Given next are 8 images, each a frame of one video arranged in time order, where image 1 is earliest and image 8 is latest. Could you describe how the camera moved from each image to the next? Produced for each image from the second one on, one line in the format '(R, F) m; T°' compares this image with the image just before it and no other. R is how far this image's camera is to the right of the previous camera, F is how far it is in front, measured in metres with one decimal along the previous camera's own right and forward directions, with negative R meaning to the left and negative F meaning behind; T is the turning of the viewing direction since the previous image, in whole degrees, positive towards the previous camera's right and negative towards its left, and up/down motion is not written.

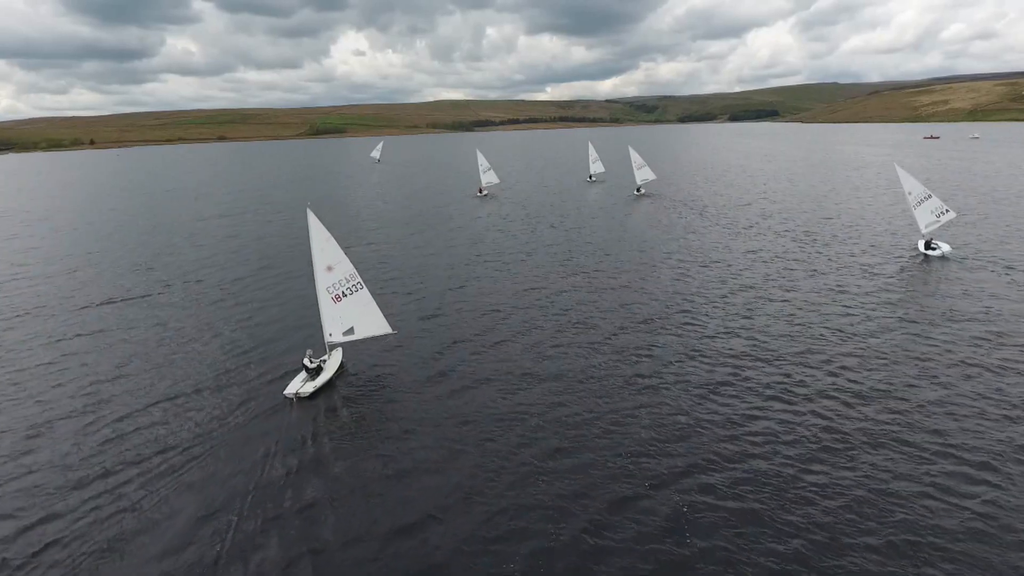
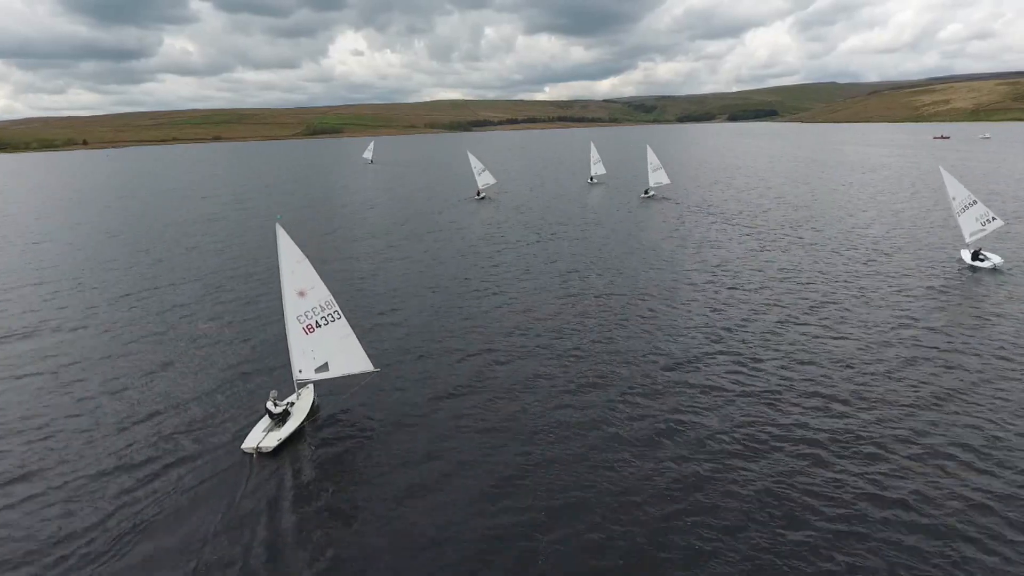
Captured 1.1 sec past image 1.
(-0.2, +6.2) m; 0°
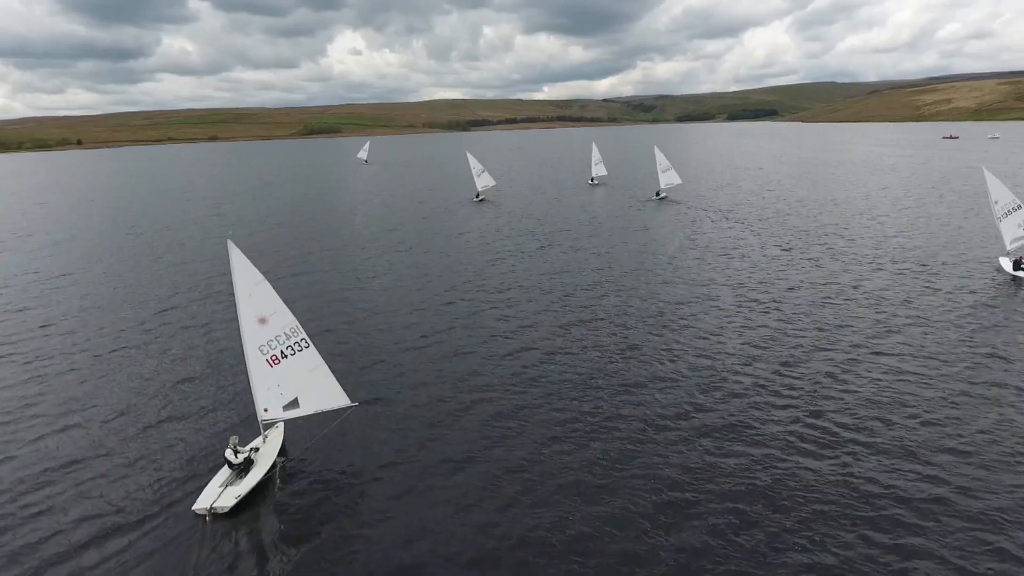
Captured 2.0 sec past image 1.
(-0.2, +5.0) m; 0°
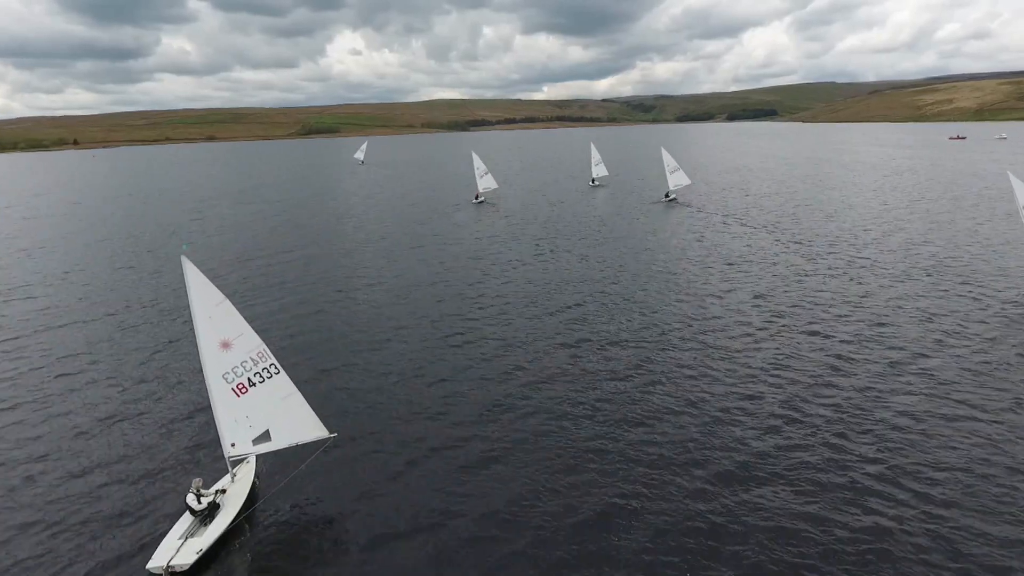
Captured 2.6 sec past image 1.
(-0.1, +3.5) m; 0°
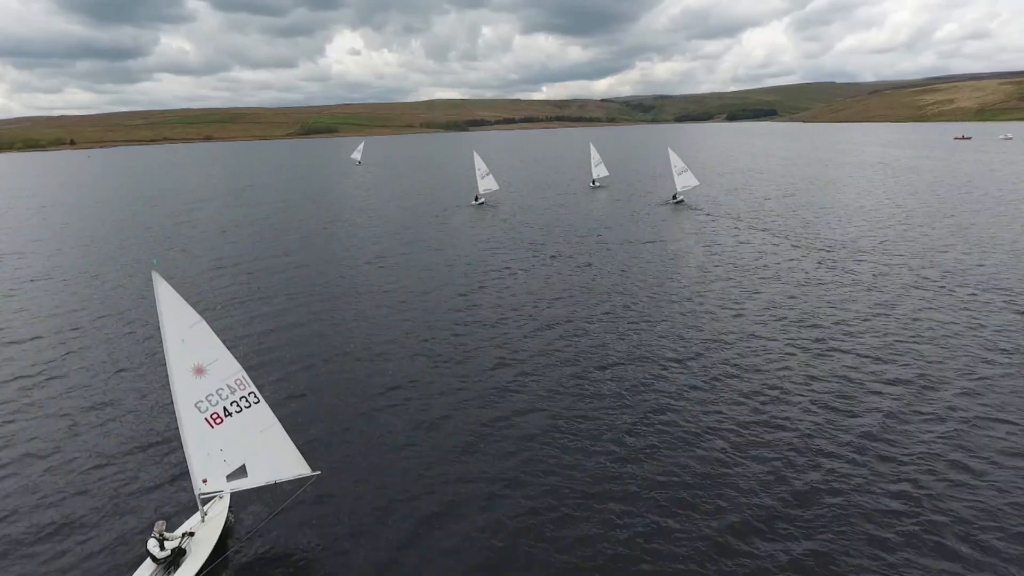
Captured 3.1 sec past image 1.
(-0.1, +2.8) m; 0°
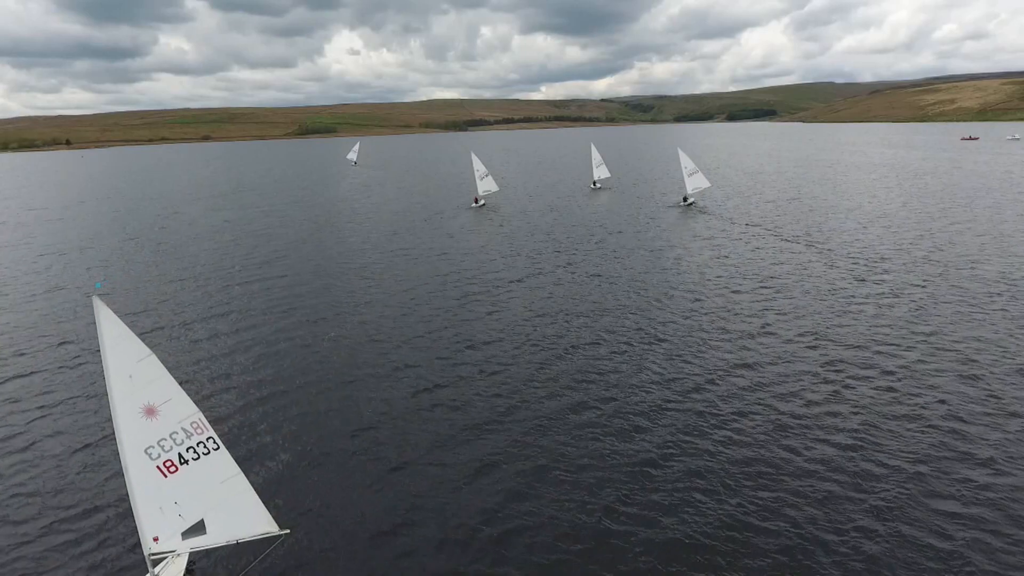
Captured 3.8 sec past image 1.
(-0.2, +3.7) m; 0°
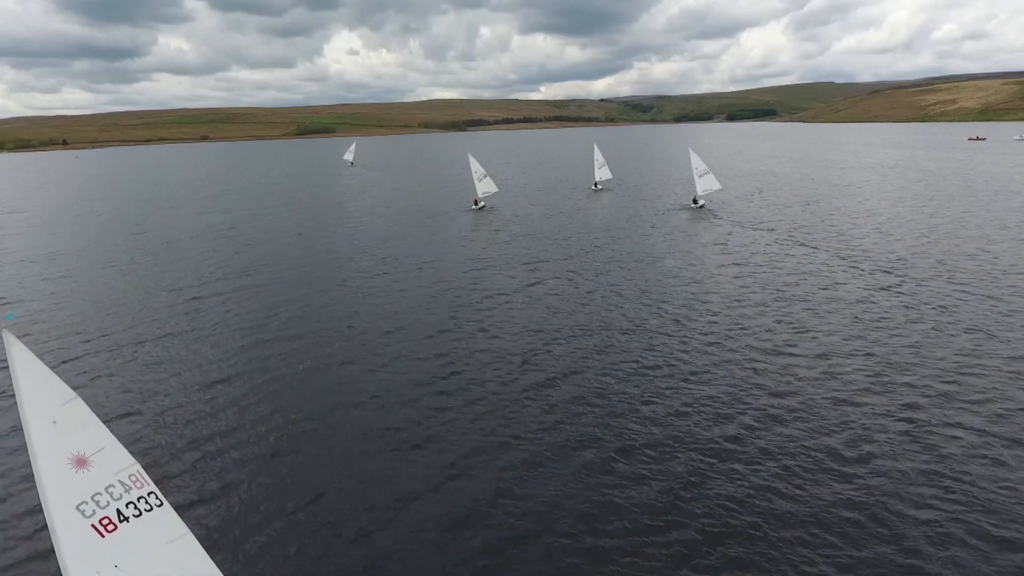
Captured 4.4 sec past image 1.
(-0.2, +3.5) m; 0°
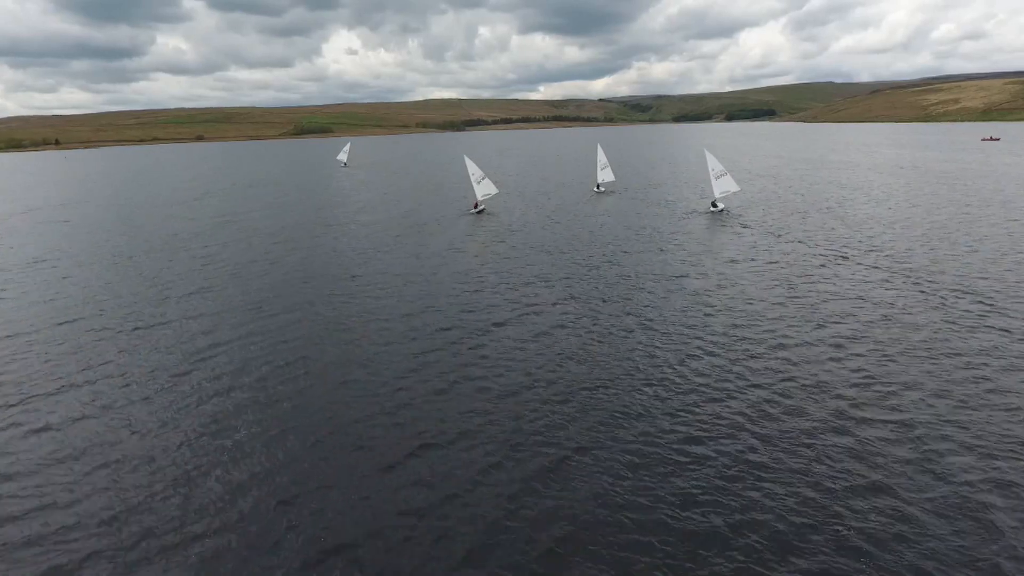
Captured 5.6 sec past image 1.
(-0.3, +5.6) m; 0°
